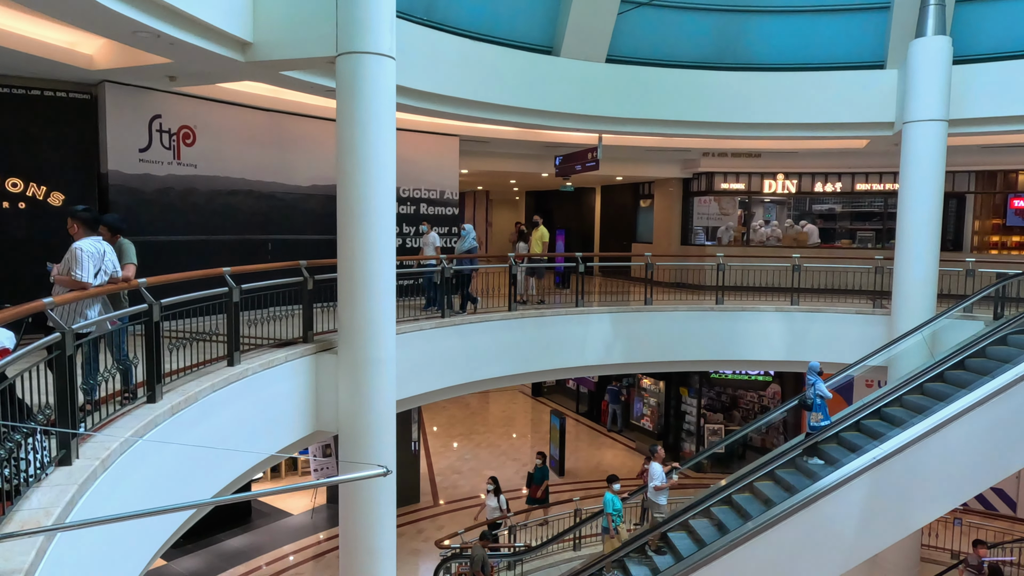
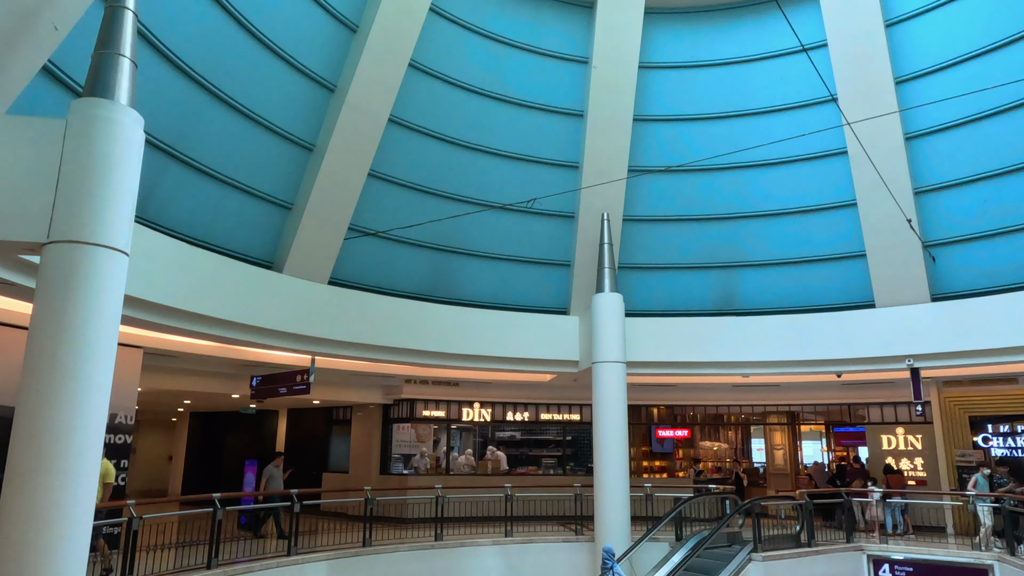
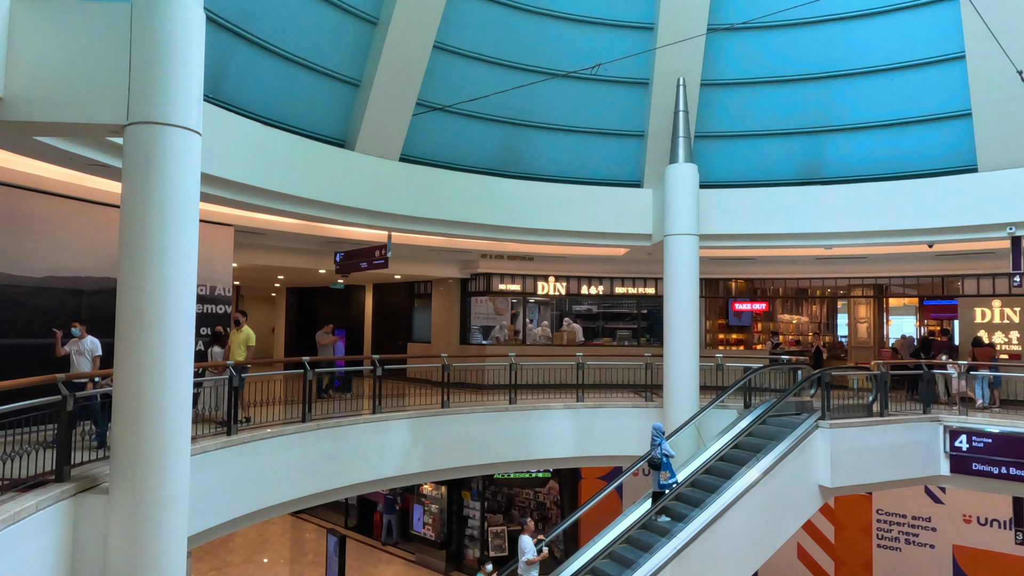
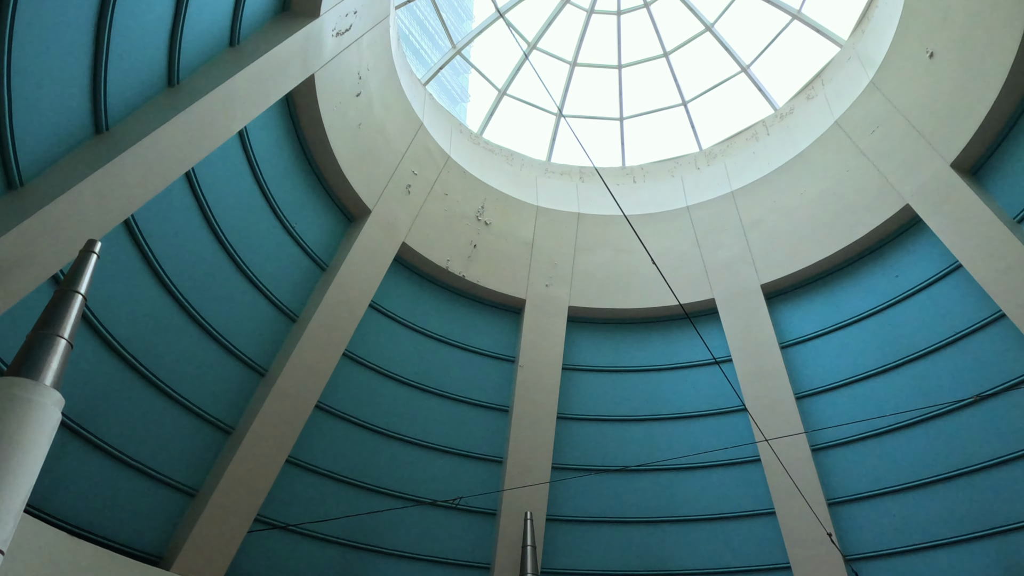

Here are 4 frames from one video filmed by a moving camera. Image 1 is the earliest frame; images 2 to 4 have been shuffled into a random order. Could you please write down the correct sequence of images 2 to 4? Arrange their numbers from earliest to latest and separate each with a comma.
3, 2, 4
